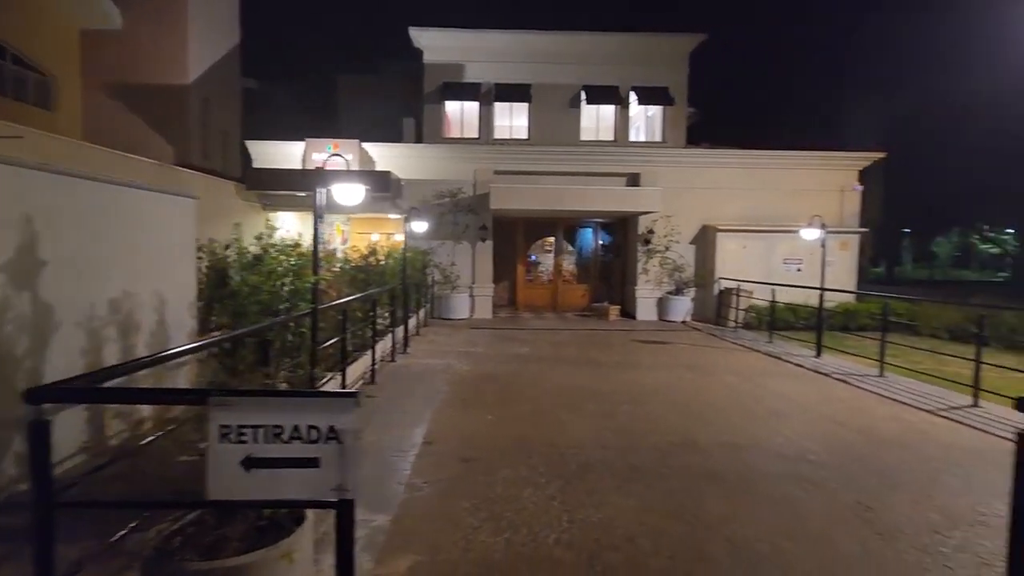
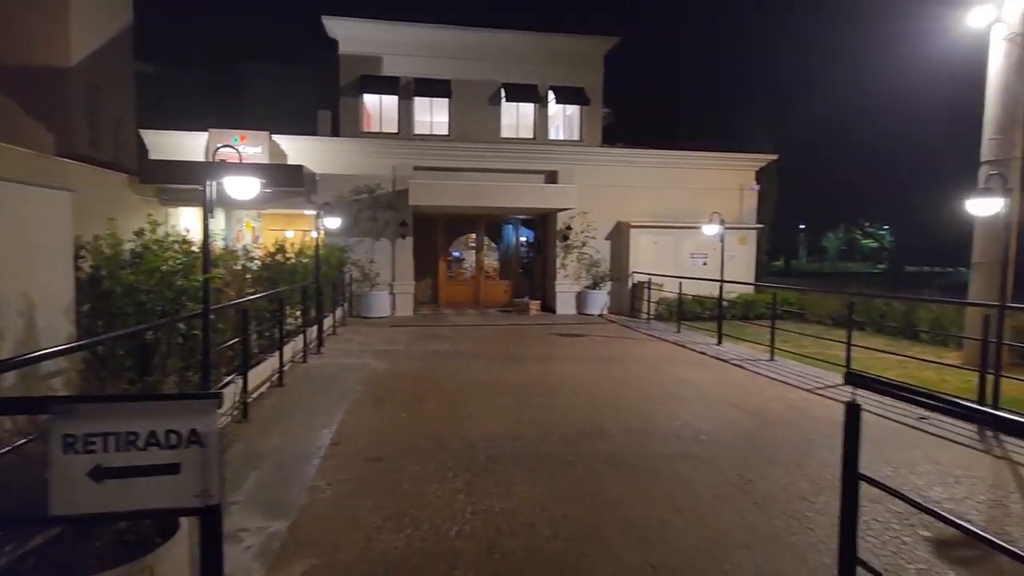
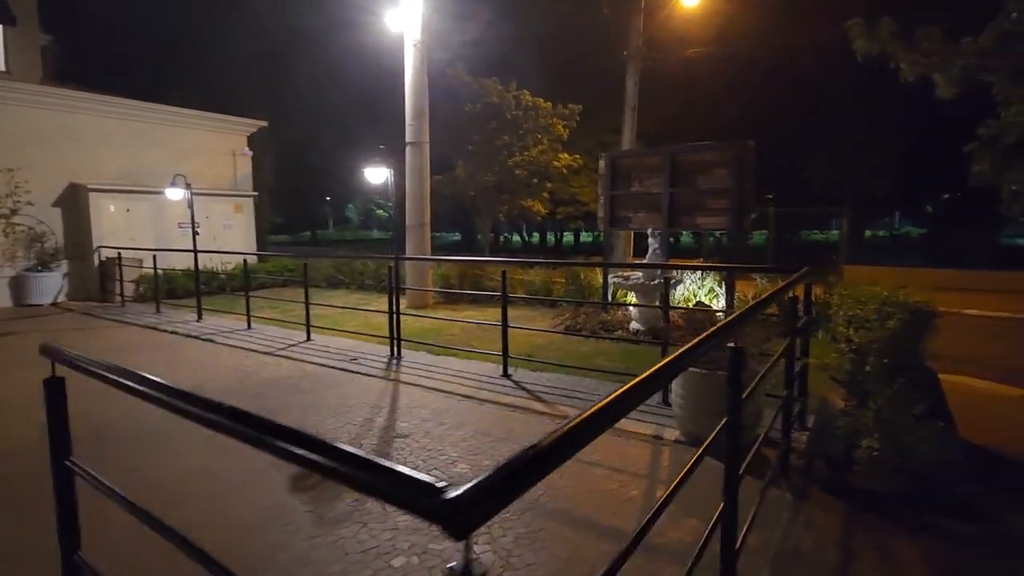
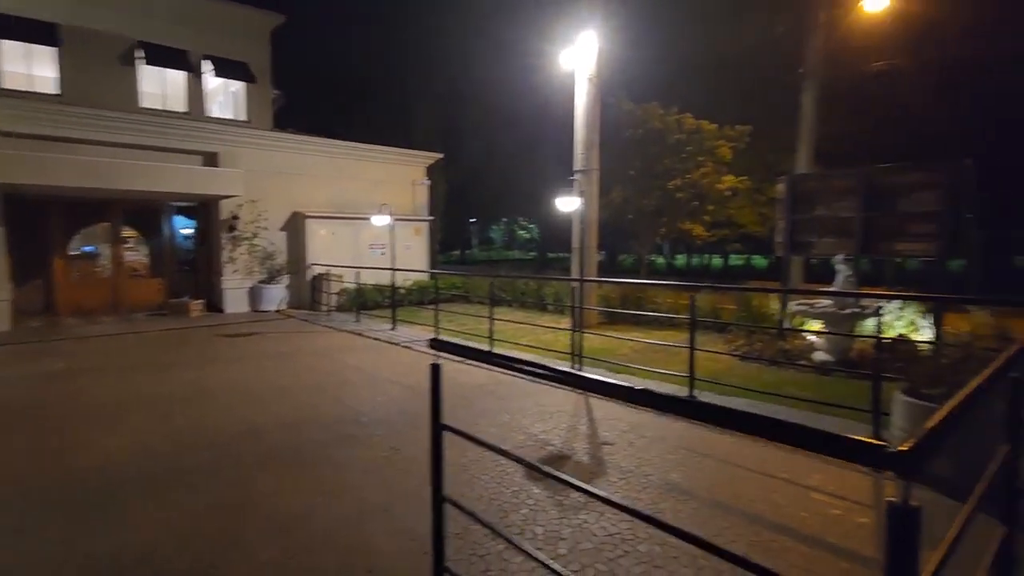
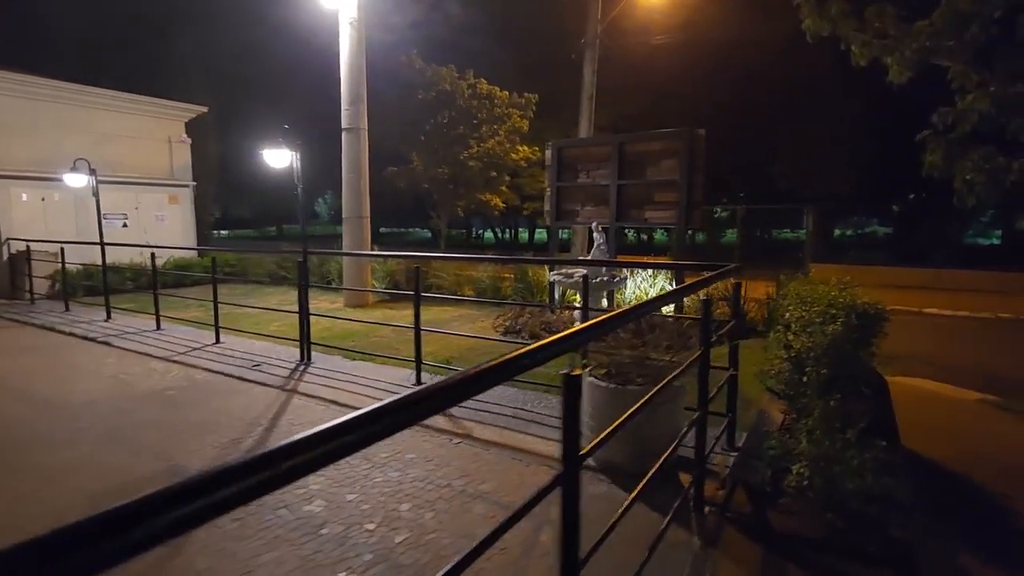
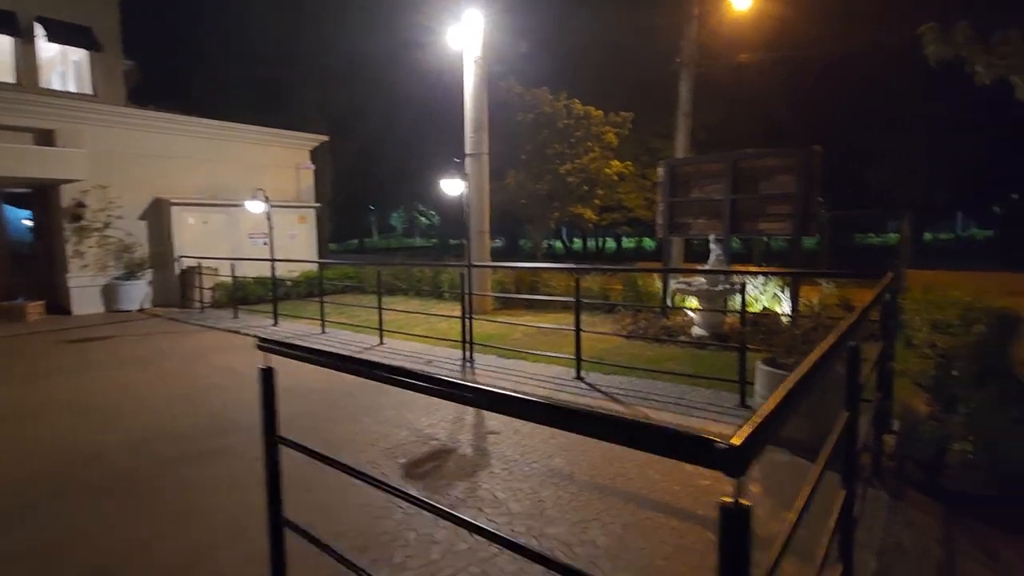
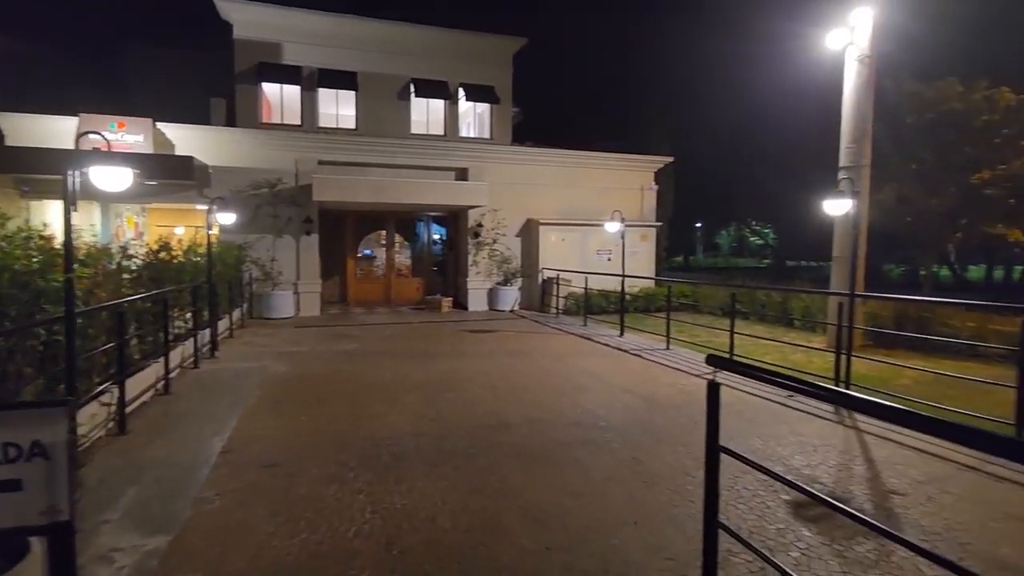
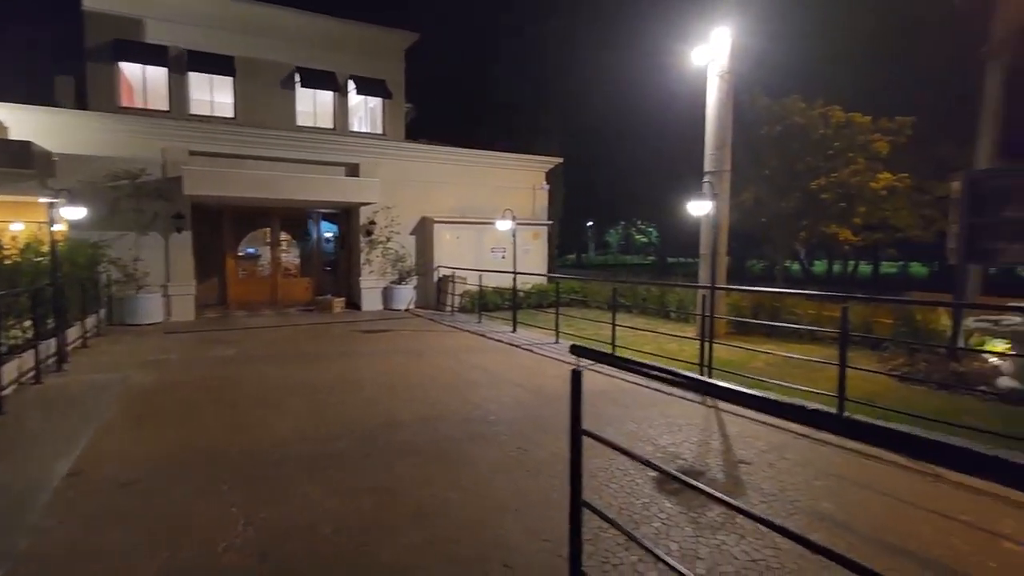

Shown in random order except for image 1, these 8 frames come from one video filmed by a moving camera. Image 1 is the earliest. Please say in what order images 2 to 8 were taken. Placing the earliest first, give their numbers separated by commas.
2, 7, 8, 4, 6, 3, 5
